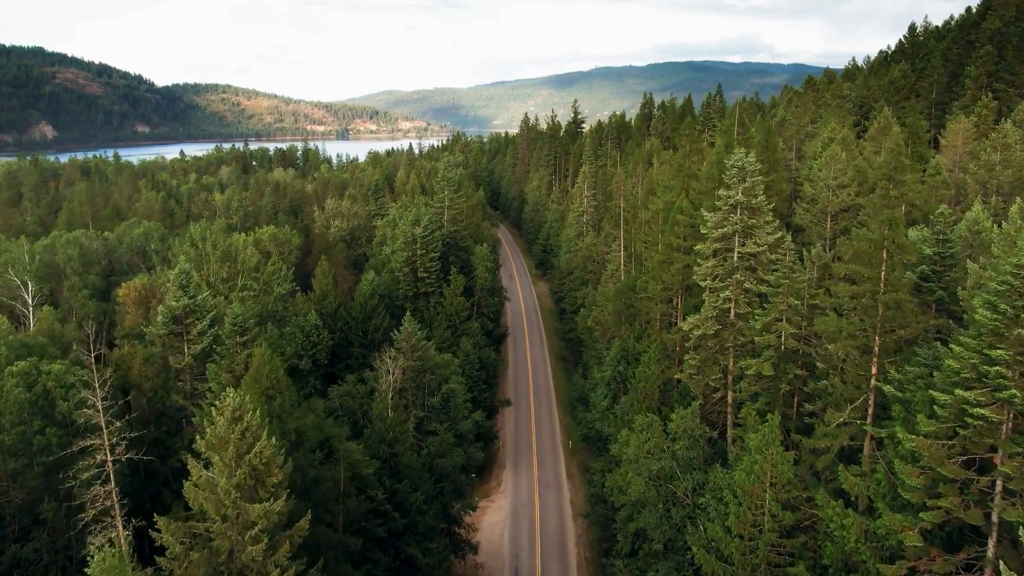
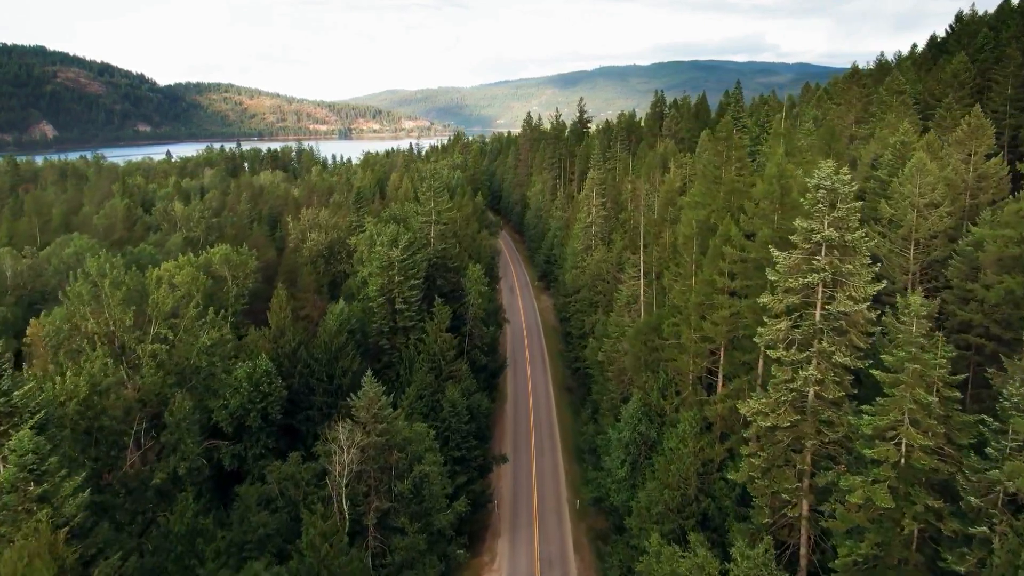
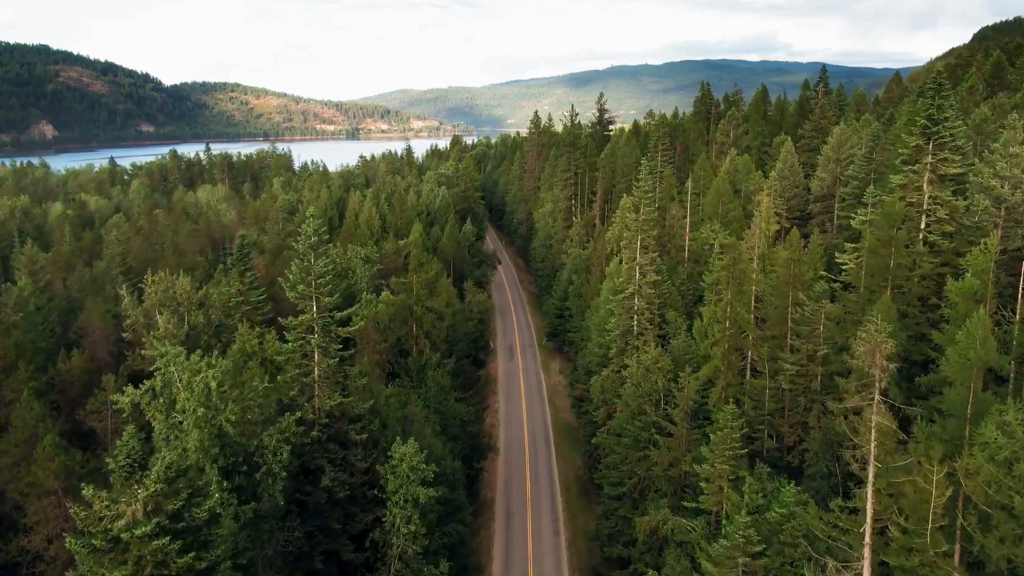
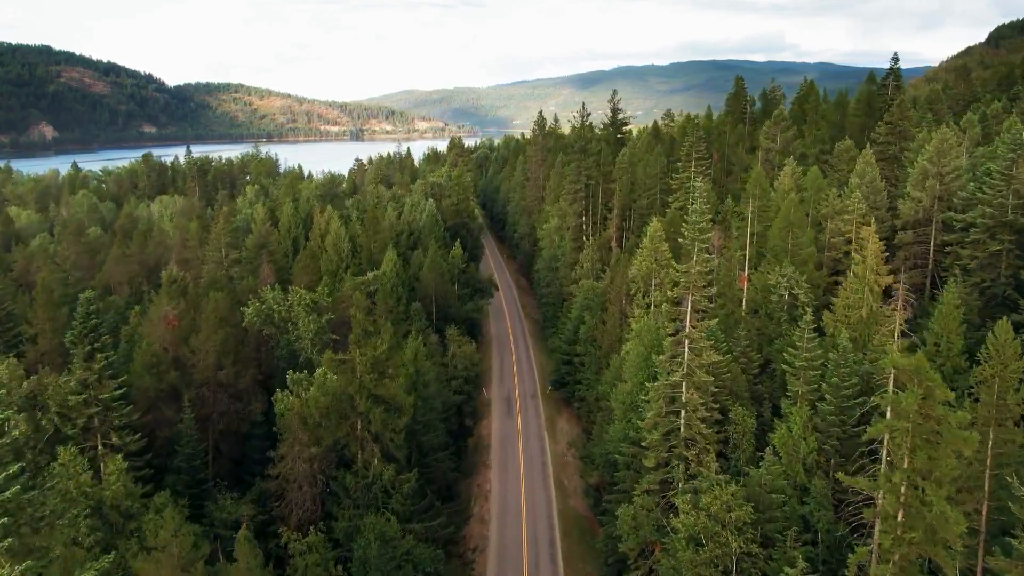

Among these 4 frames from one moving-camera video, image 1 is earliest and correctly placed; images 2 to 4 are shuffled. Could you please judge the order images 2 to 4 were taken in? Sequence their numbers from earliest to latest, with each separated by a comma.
2, 3, 4
